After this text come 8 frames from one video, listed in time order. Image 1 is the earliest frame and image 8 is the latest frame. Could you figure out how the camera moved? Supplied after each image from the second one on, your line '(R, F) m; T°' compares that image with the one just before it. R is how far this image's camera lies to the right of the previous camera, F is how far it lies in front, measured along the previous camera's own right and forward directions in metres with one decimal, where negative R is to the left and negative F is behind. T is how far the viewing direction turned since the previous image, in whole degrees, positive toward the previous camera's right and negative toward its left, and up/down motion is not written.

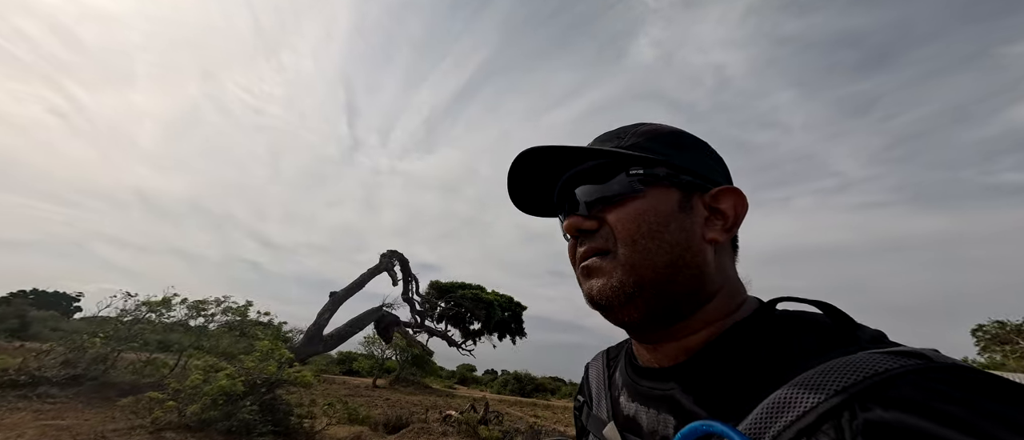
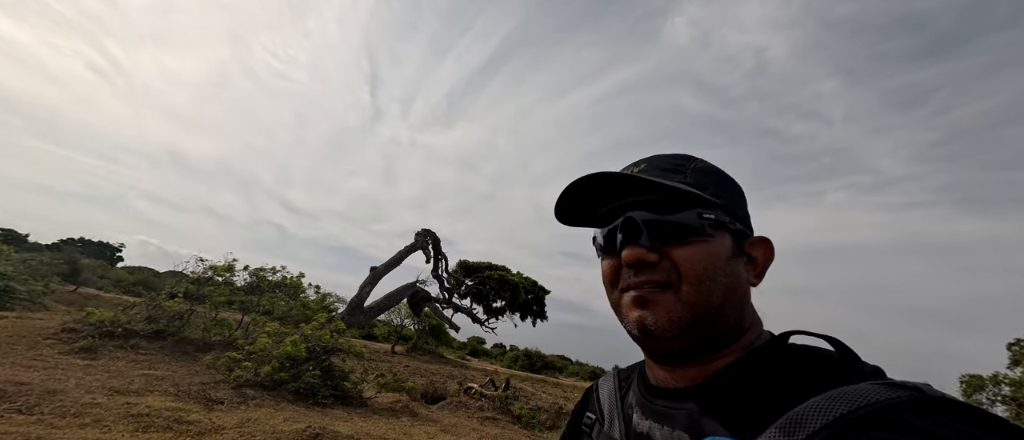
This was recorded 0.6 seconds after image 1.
(-0.8, -0.3) m; -2°
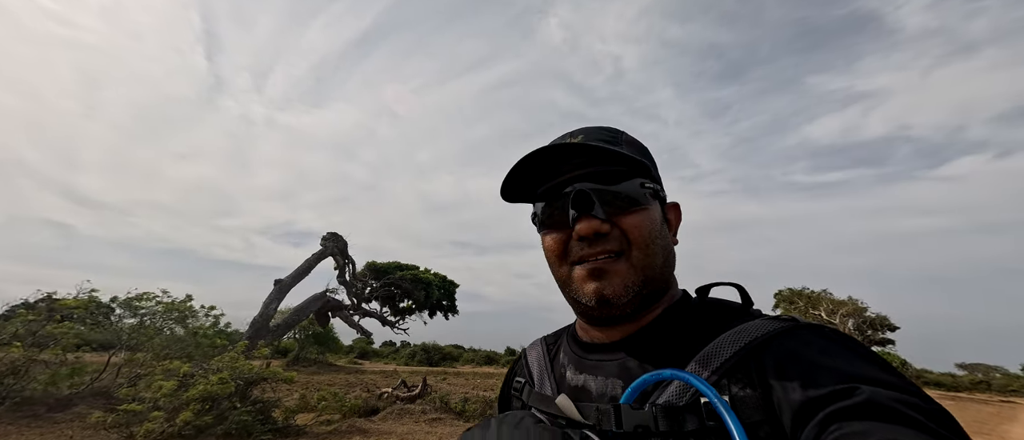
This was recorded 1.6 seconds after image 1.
(-1.5, -0.3) m; +18°
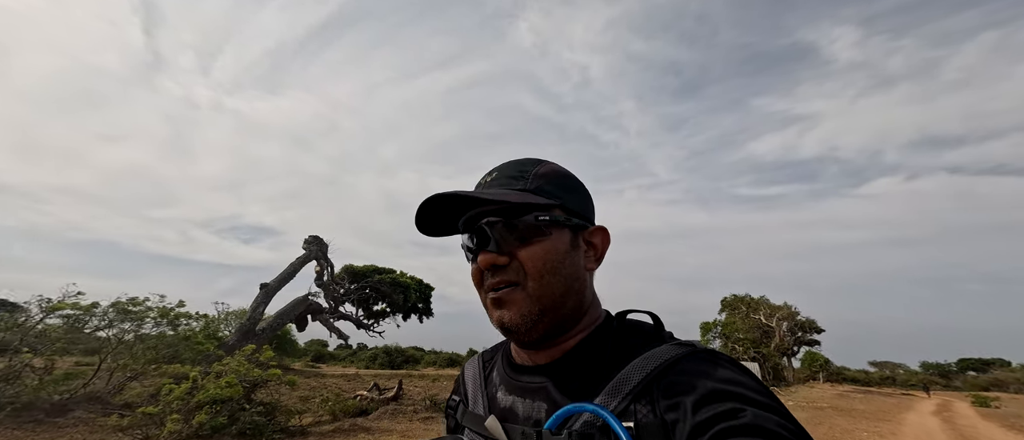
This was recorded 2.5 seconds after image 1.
(-0.9, -0.9) m; +6°
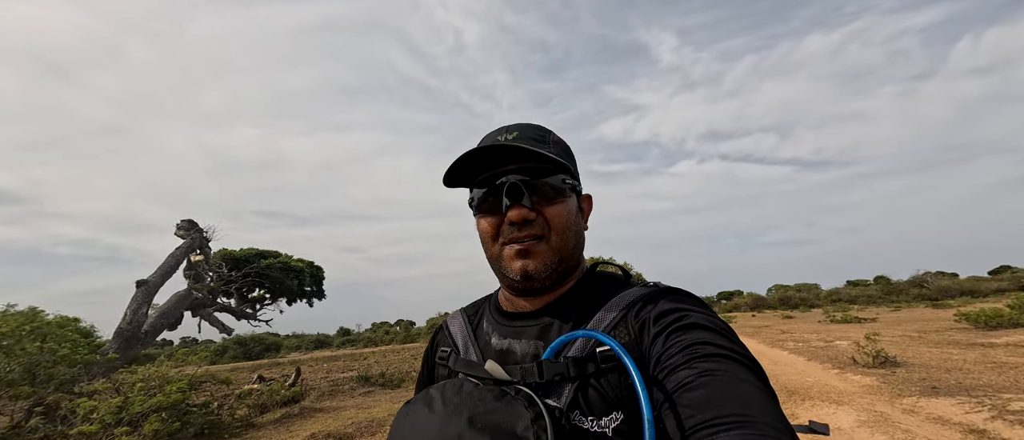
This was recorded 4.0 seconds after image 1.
(-2.1, -1.3) m; +20°
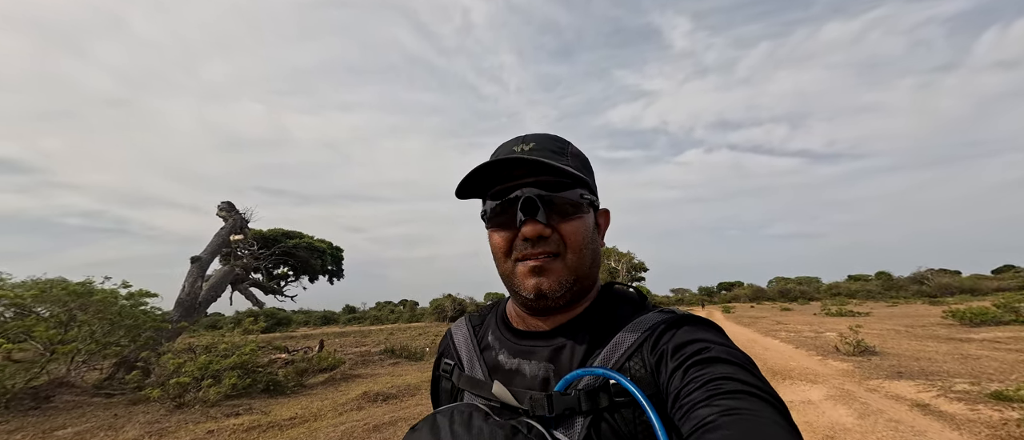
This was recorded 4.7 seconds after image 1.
(-0.5, -1.1) m; 0°
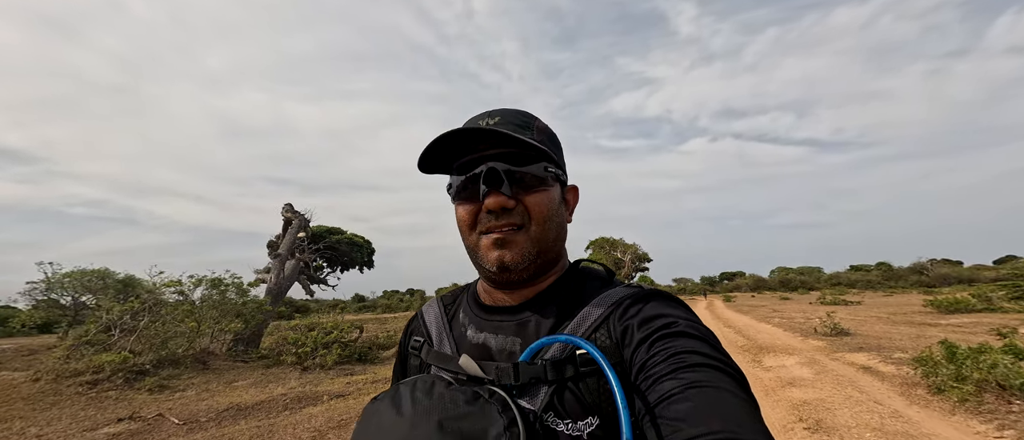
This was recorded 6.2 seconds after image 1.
(-1.2, -2.2) m; 0°
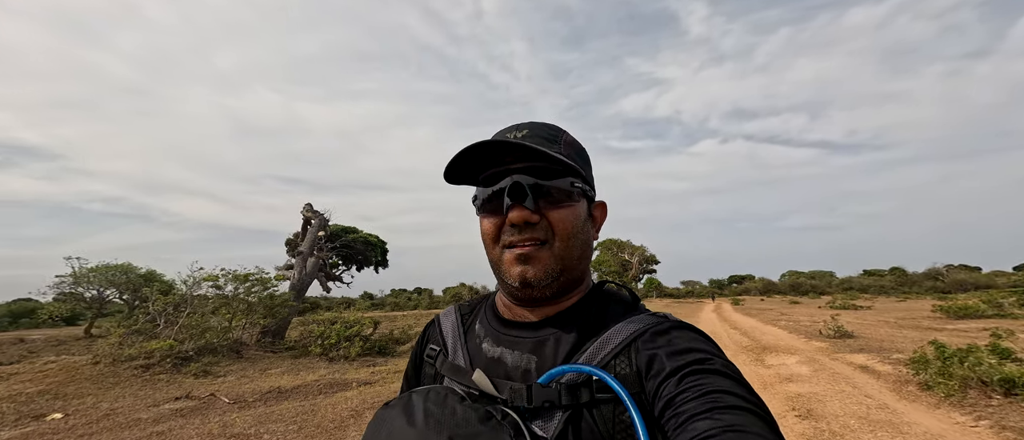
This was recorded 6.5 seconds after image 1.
(-0.2, -0.6) m; -1°
